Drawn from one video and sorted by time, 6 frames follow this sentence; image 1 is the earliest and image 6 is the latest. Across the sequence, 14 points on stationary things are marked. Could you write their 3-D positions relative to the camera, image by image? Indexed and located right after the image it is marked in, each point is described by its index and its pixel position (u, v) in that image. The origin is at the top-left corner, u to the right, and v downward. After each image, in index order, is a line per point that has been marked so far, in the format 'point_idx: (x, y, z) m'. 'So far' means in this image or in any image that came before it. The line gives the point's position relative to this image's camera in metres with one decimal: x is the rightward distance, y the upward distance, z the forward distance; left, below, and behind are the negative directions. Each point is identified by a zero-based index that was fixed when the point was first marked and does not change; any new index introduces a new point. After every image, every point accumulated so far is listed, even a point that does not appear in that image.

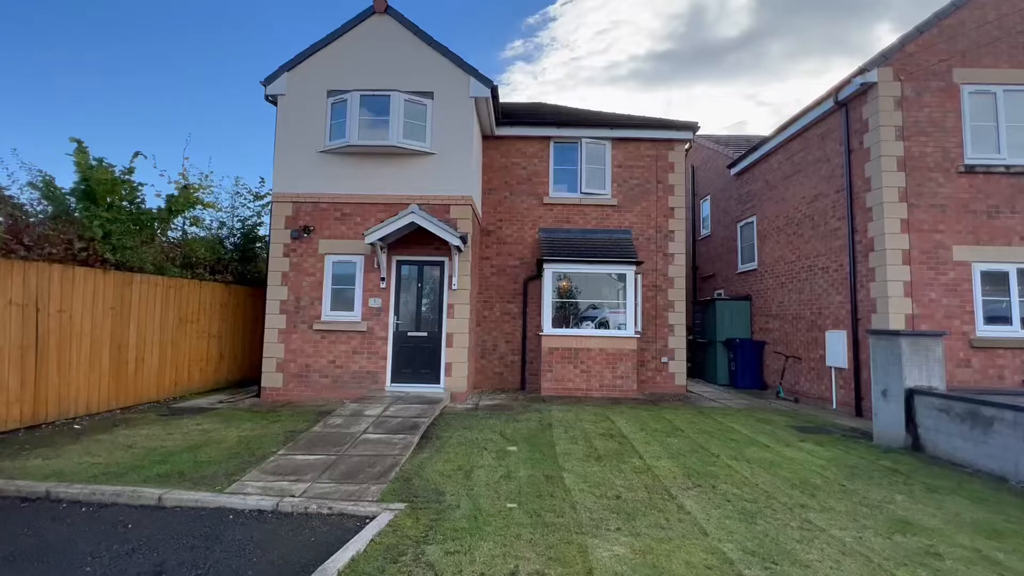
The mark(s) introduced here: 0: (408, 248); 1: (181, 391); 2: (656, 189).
0: (-2.2, +0.8, +9.8) m
1: (-6.6, -2.0, +9.2) m
2: (+3.7, +2.5, +12.0) m
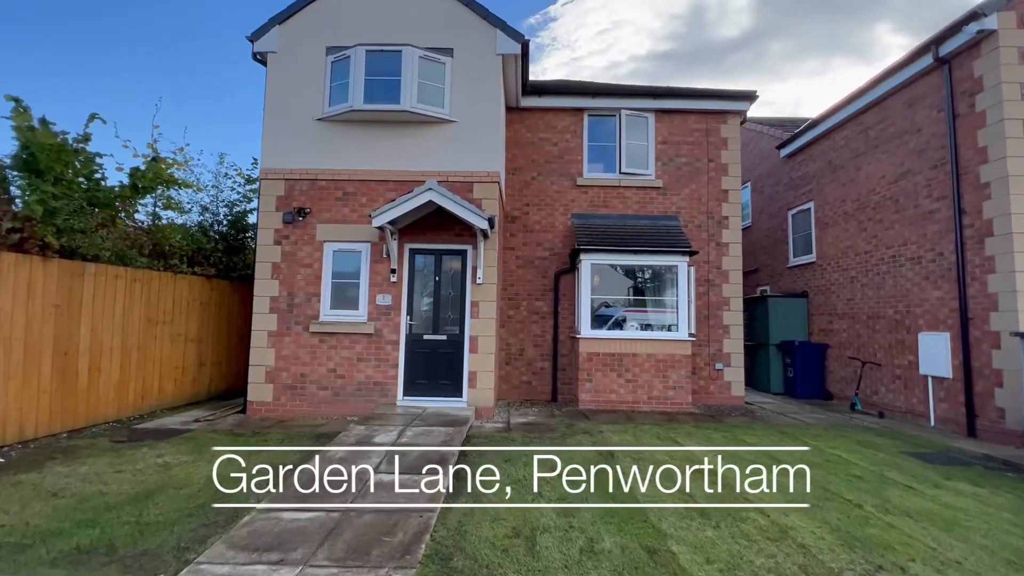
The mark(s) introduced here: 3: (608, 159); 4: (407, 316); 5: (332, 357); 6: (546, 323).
0: (-1.6, +0.9, +8.2) m
1: (-5.9, -1.9, +7.6) m
2: (+4.3, +2.6, +10.4) m
3: (+2.2, +2.9, +10.6) m
4: (-1.8, -0.5, +8.1) m
5: (-3.0, -1.2, +8.0) m
6: (+0.7, -0.8, +10.0) m
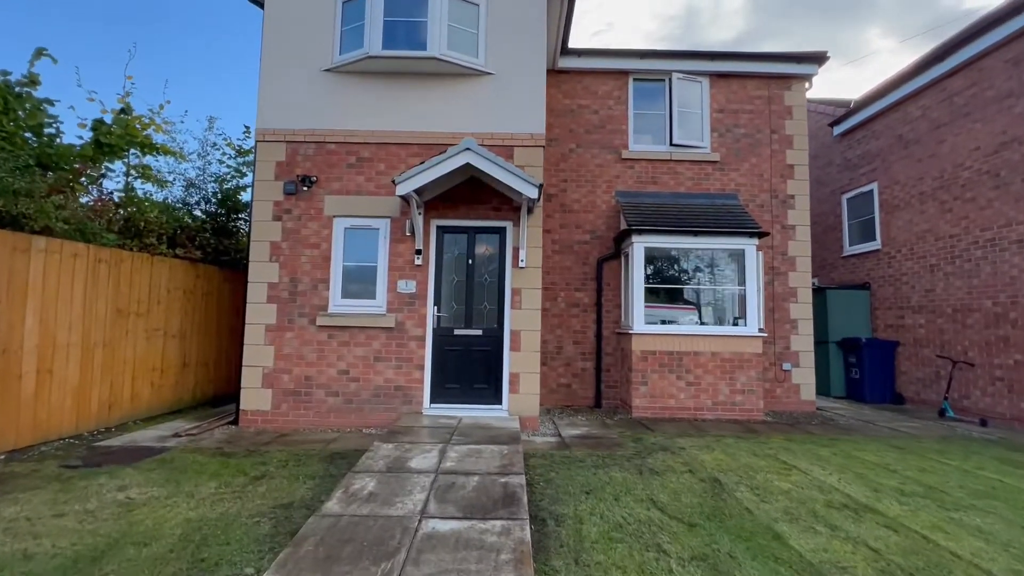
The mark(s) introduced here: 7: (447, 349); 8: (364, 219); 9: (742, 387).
0: (-0.9, +1.2, +6.8) m
1: (-5.2, -1.7, +6.2) m
2: (+5.0, +2.8, +9.1) m
3: (+2.8, +3.1, +9.3) m
4: (-1.1, -0.3, +6.7) m
5: (-2.3, -0.9, +6.6) m
6: (+1.4, -0.6, +8.7) m
7: (-0.9, -0.9, +6.7) m
8: (-2.1, +1.0, +6.8) m
9: (+3.8, -1.6, +7.8) m
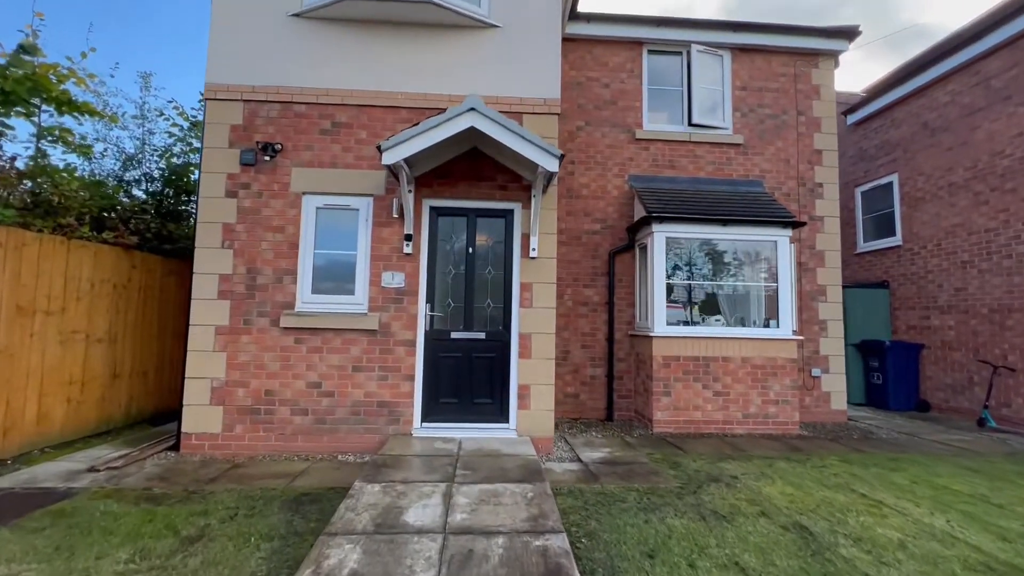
0: (-0.8, +1.2, +5.6) m
1: (-5.1, -1.6, +4.8) m
2: (+5.0, +2.9, +8.2) m
3: (+2.8, +3.2, +8.3) m
4: (-1.0, -0.2, +5.5) m
5: (-2.2, -0.9, +5.4) m
6: (+1.4, -0.5, +7.6) m
7: (-0.8, -0.8, +5.5) m
8: (-2.0, +1.1, +5.6) m
9: (+3.8, -1.6, +6.9) m
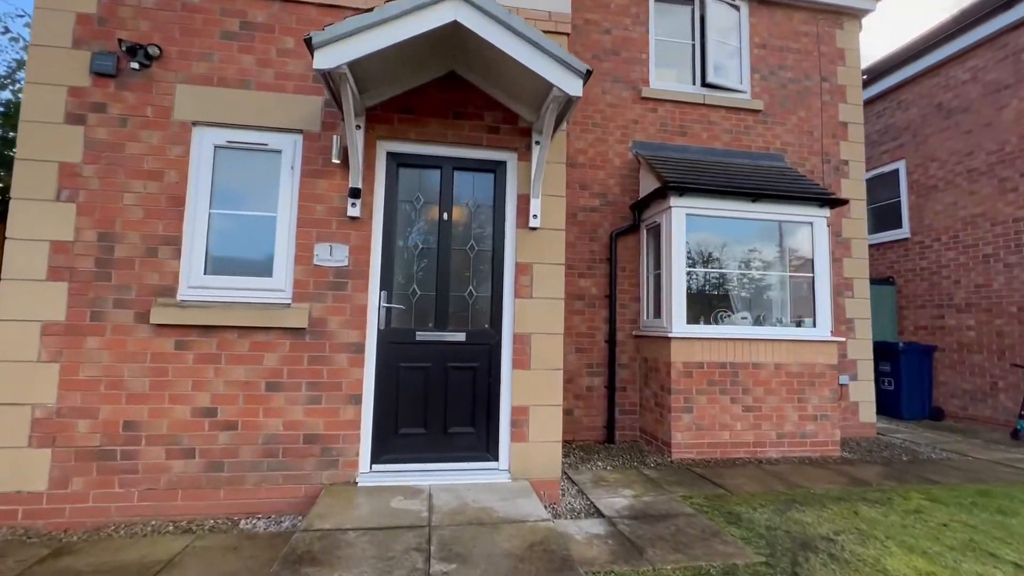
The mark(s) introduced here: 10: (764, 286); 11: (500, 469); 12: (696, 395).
0: (-0.8, +1.4, +4.0) m
1: (-5.1, -1.4, +2.7) m
2: (+4.6, +3.0, +7.1) m
3: (+2.5, +3.3, +6.9) m
4: (-1.1, 0.0, +3.8) m
5: (-2.3, -0.7, +3.5) m
6: (+1.1, -0.4, +6.2) m
7: (-0.9, -0.6, +3.8) m
8: (-2.1, +1.2, +3.8) m
9: (+3.6, -1.5, +5.6) m
10: (+3.2, 0.0, +6.0) m
11: (-0.1, -1.5, +3.8) m
12: (+2.1, -1.2, +5.4) m
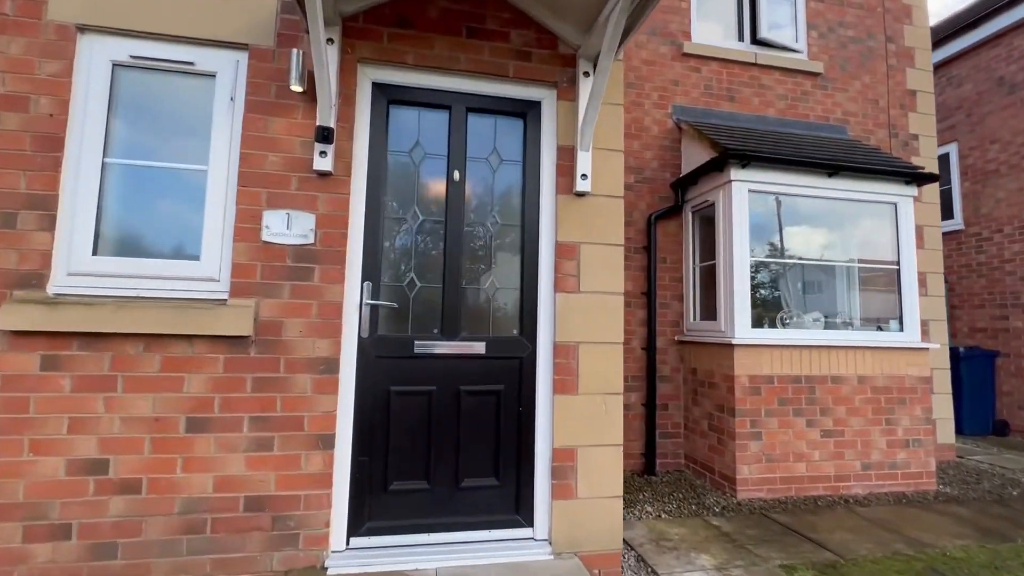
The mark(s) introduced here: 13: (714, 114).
0: (-0.6, +1.5, +2.8) m
1: (-4.8, -1.3, +1.4) m
2: (+4.8, +3.0, +6.0) m
3: (+2.6, +3.3, +5.8) m
4: (-0.8, 0.0, +2.6) m
5: (-2.0, -0.6, +2.3) m
6: (+1.3, -0.3, +5.0) m
7: (-0.6, -0.6, +2.6) m
8: (-1.8, +1.3, +2.5) m
9: (+3.8, -1.4, +4.5) m
10: (+3.4, +0.1, +4.9) m
11: (+0.1, -1.4, +2.7) m
12: (+2.3, -1.2, +4.3) m
13: (+2.3, +2.0, +5.4) m
